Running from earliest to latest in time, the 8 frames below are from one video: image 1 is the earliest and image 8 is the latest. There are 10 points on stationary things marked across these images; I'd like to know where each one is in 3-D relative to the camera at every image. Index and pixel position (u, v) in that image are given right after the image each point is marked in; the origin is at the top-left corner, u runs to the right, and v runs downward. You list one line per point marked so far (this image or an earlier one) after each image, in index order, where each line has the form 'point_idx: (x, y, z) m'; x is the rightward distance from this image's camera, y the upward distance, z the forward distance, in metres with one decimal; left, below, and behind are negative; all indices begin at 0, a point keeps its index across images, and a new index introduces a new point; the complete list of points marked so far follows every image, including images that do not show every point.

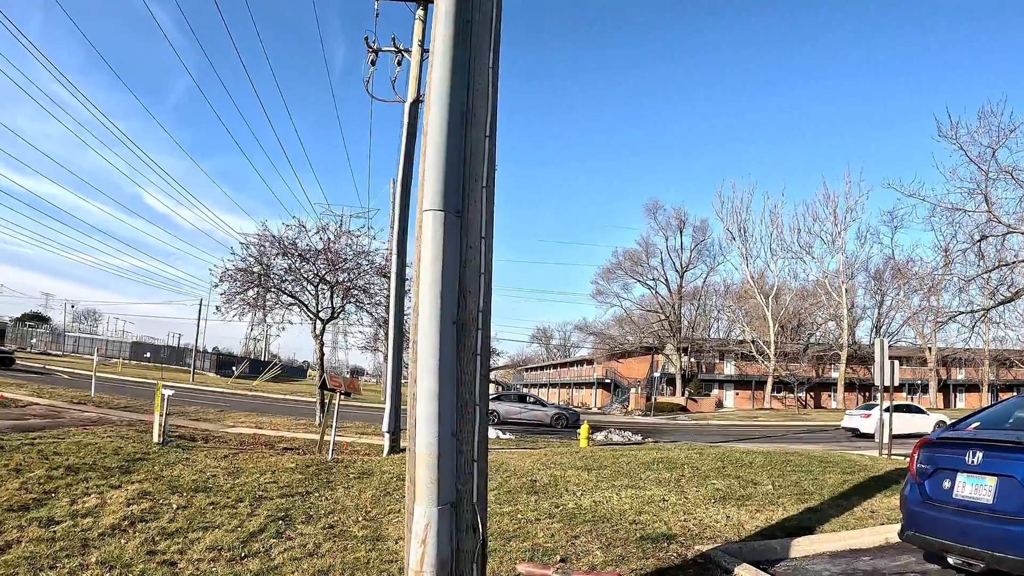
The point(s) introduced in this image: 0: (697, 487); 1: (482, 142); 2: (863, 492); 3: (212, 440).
0: (+2.5, -2.7, +8.2) m
1: (-0.2, +0.7, +3.0) m
2: (+5.0, -3.0, +8.6) m
3: (-5.4, -2.7, +10.9) m
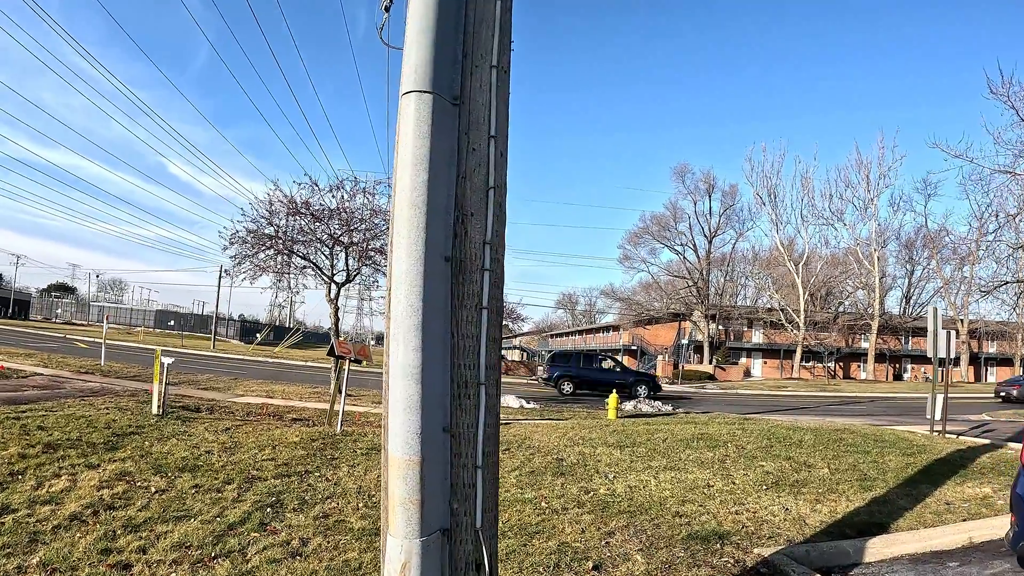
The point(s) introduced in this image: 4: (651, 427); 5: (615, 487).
0: (+2.8, -2.2, +7.3) m
1: (-0.1, +1.0, +2.0) m
2: (+5.3, -2.4, +7.6) m
3: (-5.1, -2.0, +10.2) m
4: (+2.3, -2.2, +10.0) m
5: (+1.1, -2.0, +6.3) m
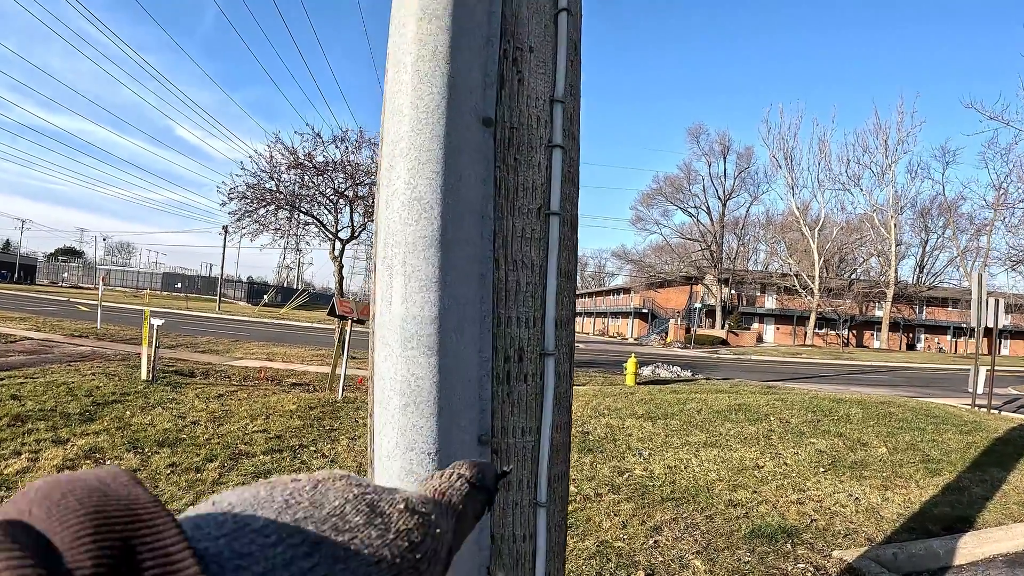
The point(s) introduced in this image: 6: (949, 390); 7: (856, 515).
0: (+3.0, -1.7, +6.5) m
1: (+0.1, +1.2, +1.1) m
2: (+5.5, -2.0, +6.8) m
3: (-4.8, -1.3, +9.5) m
4: (+2.6, -1.6, +9.2) m
5: (+1.3, -1.6, +5.5) m
6: (+11.6, -2.7, +16.2) m
7: (+2.7, -1.8, +4.7) m
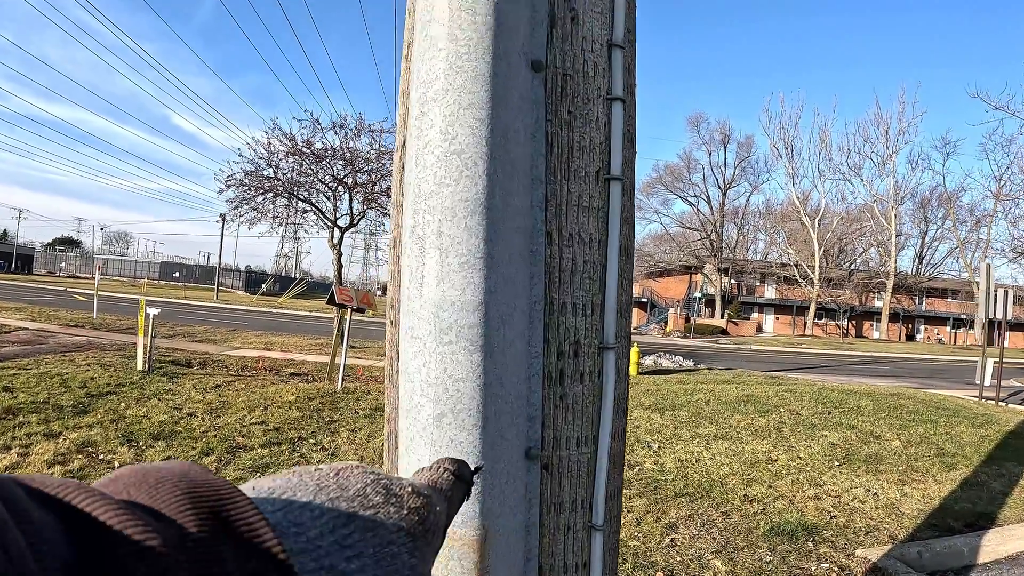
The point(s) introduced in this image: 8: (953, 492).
0: (+3.1, -1.6, +6.3) m
1: (+0.2, +1.2, +0.9) m
2: (+5.6, -1.9, +6.6) m
3: (-4.7, -1.2, +9.4) m
4: (+2.6, -1.4, +9.0) m
5: (+1.3, -1.5, +5.3) m
6: (+11.7, -2.5, +16.1) m
7: (+2.7, -1.7, +4.5) m
8: (+3.8, -1.8, +5.2) m
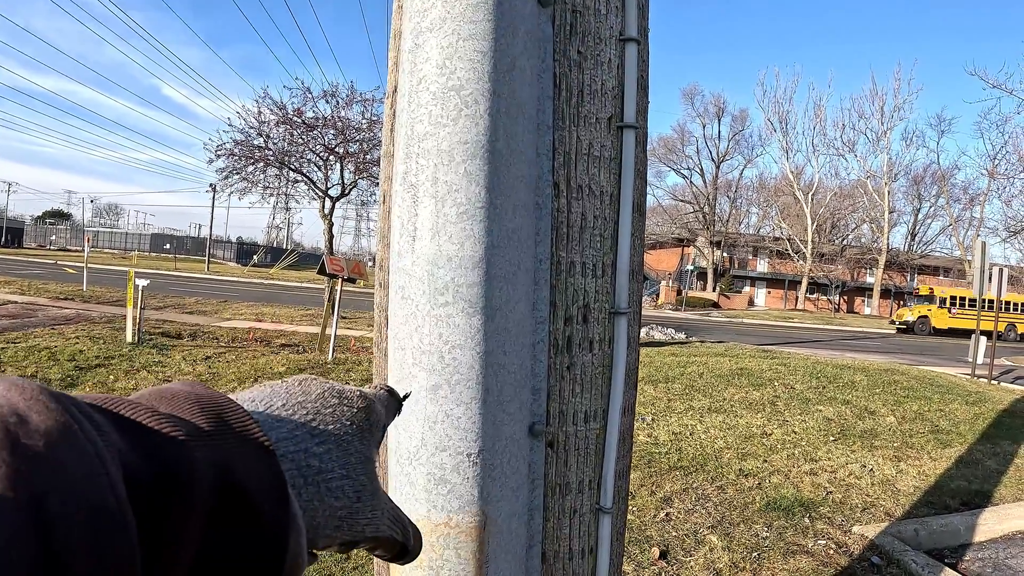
0: (+3.0, -1.3, +6.3) m
1: (+0.2, +1.2, +0.8) m
2: (+5.5, -1.6, +6.7) m
3: (-4.8, -0.8, +9.3) m
4: (+2.5, -1.1, +9.0) m
5: (+1.3, -1.3, +5.3) m
6: (+11.5, -1.9, +16.2) m
7: (+2.7, -1.5, +4.5) m
8: (+3.8, -1.6, +5.2) m
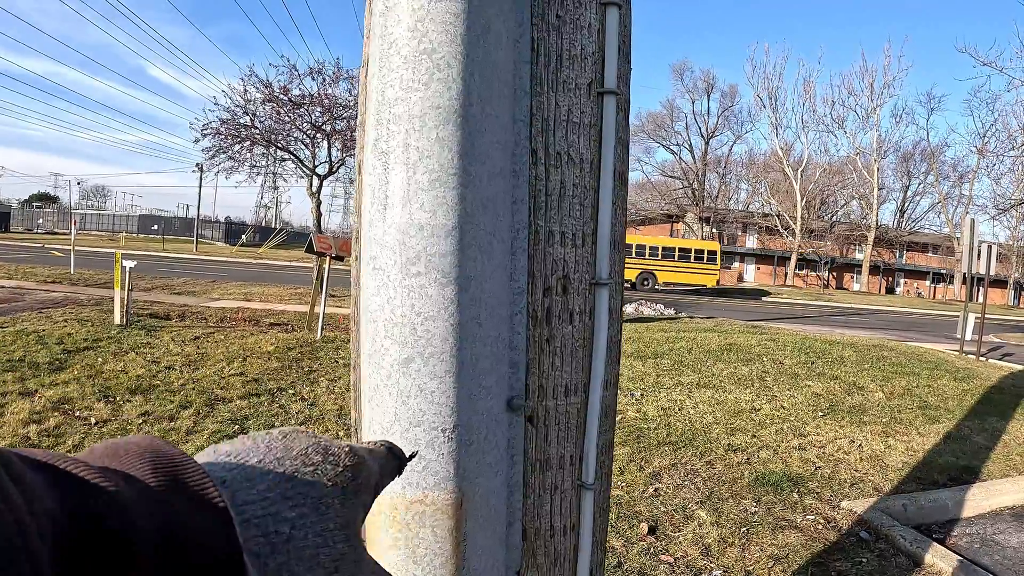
0: (+2.9, -1.1, +6.4) m
1: (+0.1, +1.3, +0.7) m
2: (+5.4, -1.4, +6.8) m
3: (-4.9, -0.5, +9.2) m
4: (+2.4, -0.8, +9.0) m
5: (+1.2, -1.1, +5.4) m
6: (+11.4, -1.3, +16.3) m
7: (+2.6, -1.3, +4.6) m
8: (+3.7, -1.4, +5.3) m
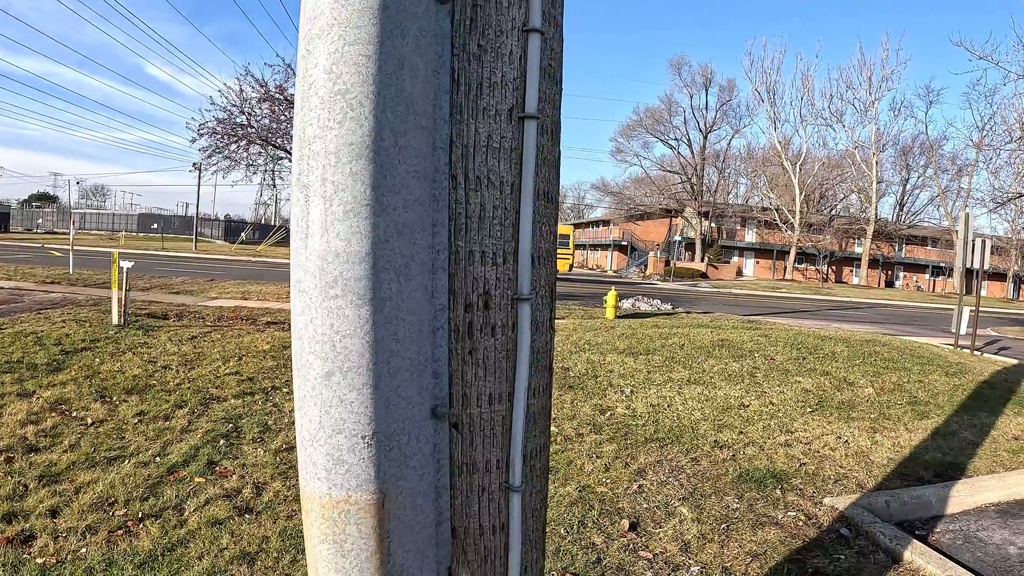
0: (+2.9, -1.1, +6.4) m
1: (0.0, +1.3, +0.8) m
2: (+5.4, -1.3, +6.8) m
3: (-5.0, -0.5, +9.3) m
4: (+2.3, -0.7, +9.1) m
5: (+1.1, -1.1, +5.4) m
6: (+11.3, -1.1, +16.4) m
7: (+2.6, -1.3, +4.6) m
8: (+3.6, -1.3, +5.3) m
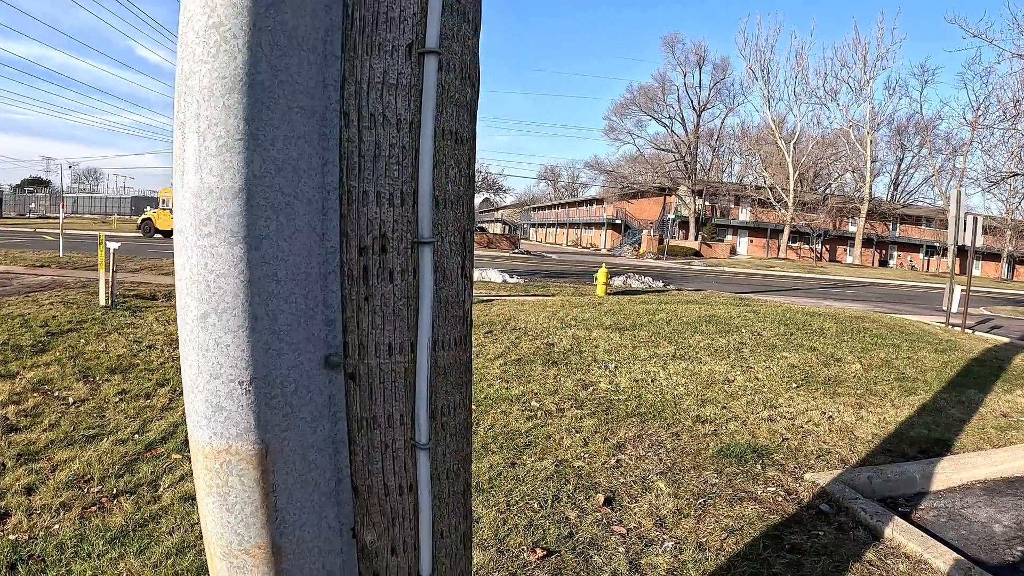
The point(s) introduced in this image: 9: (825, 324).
0: (+2.7, -0.8, +6.4) m
1: (-0.1, +1.3, +0.7) m
2: (+5.2, -1.0, +6.8) m
3: (-5.2, -0.2, +9.2) m
4: (+2.2, -0.4, +9.1) m
5: (+1.0, -0.9, +5.4) m
6: (+11.1, -0.5, +16.4) m
7: (+2.4, -1.1, +4.6) m
8: (+3.5, -1.1, +5.3) m
9: (+4.5, -0.6, +8.6) m
